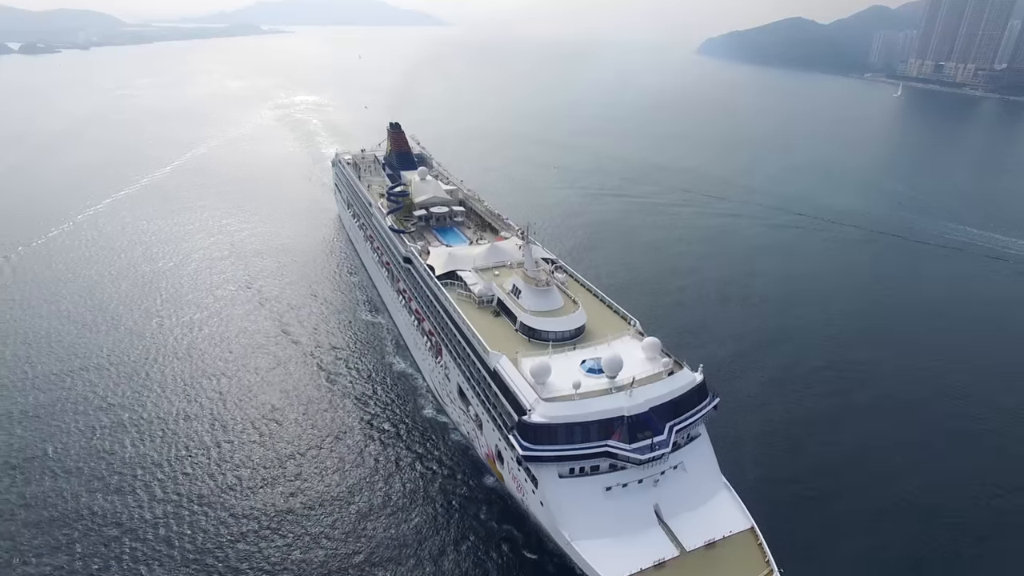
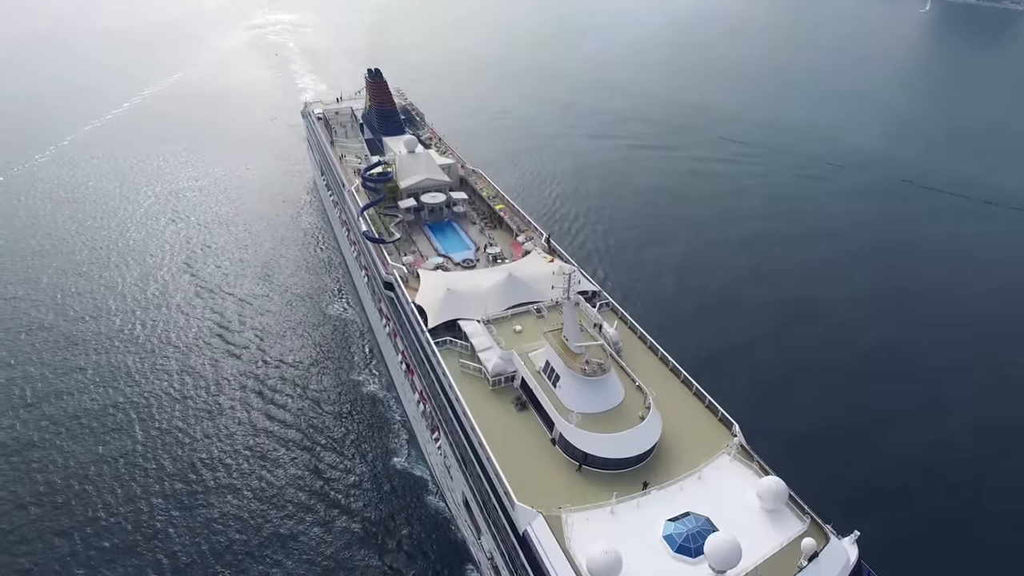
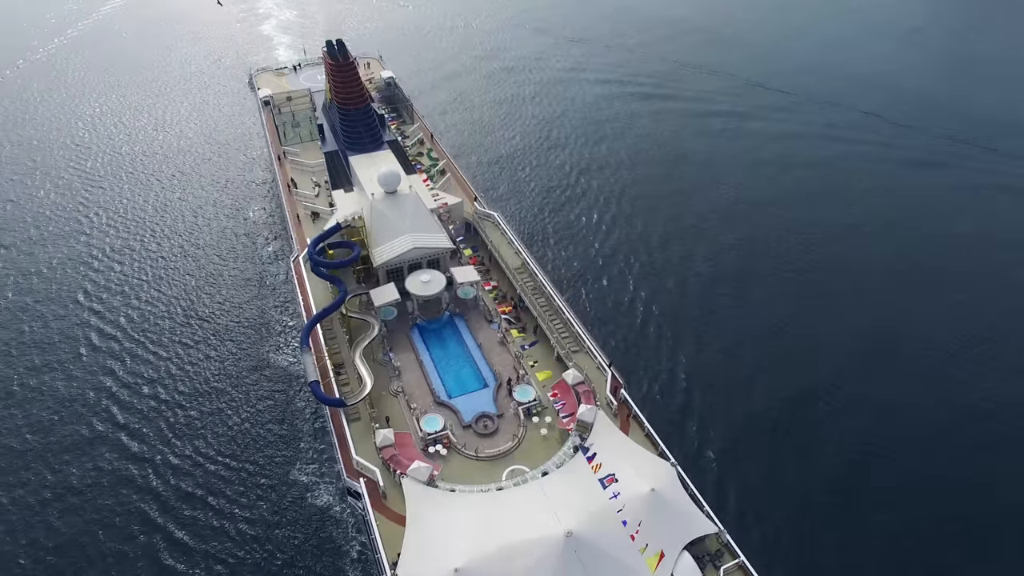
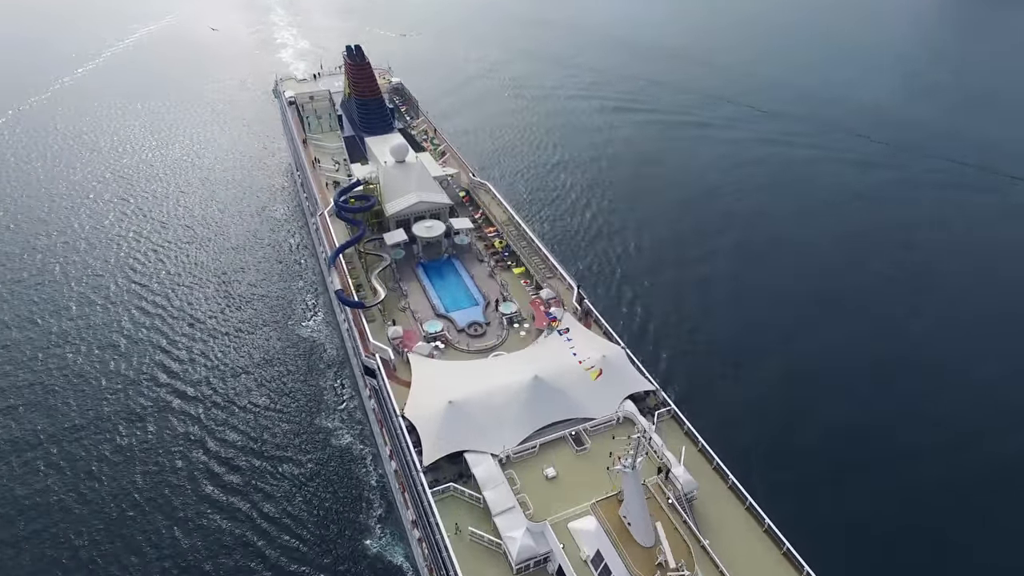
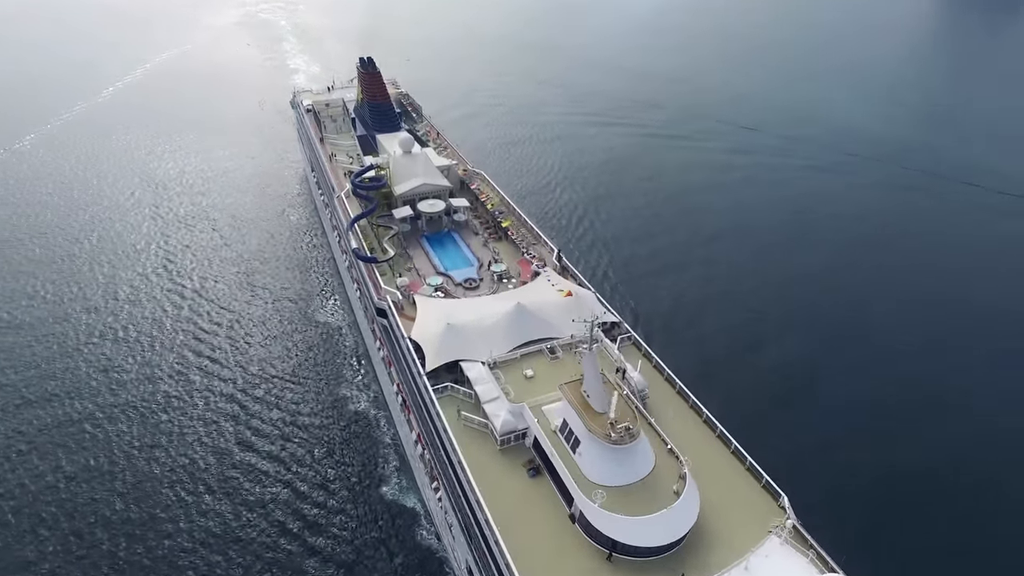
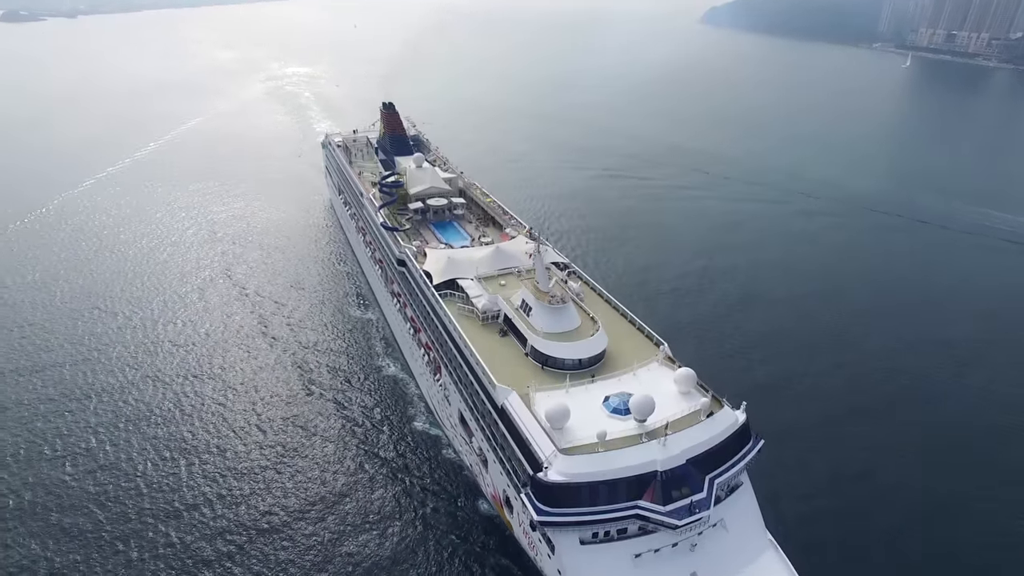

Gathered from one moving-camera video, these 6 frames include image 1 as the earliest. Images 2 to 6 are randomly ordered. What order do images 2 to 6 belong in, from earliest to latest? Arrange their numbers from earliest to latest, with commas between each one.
6, 2, 5, 4, 3
